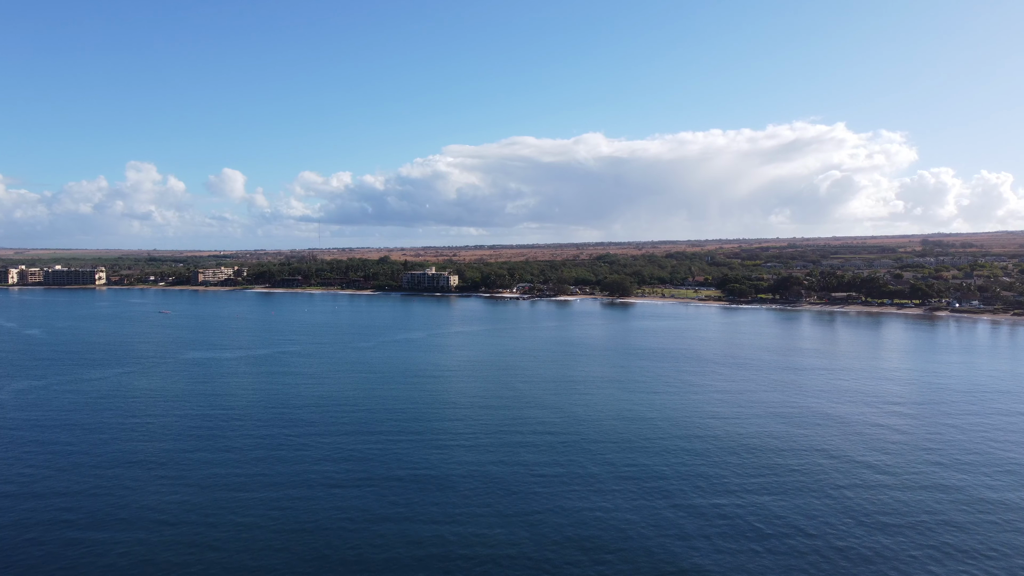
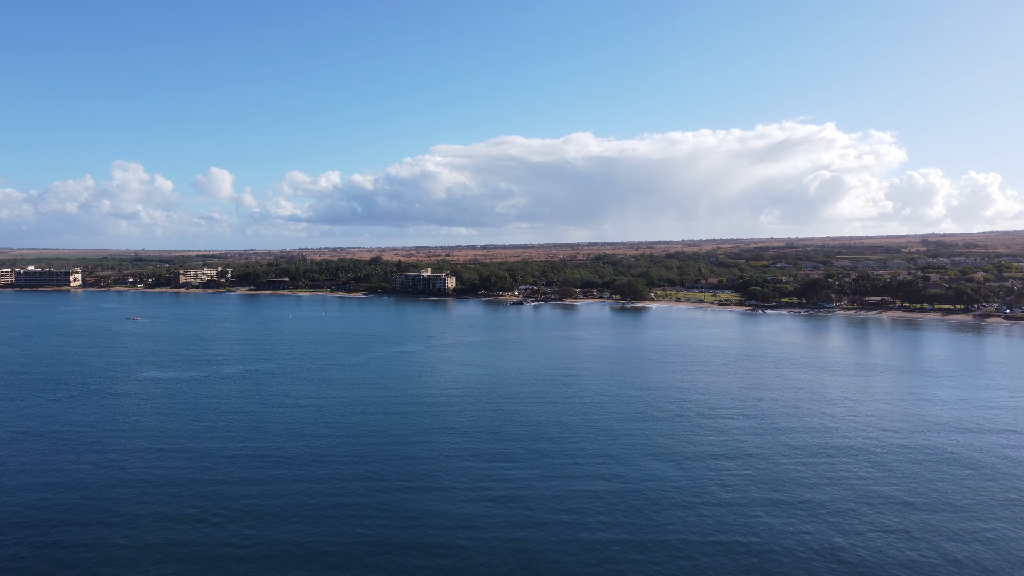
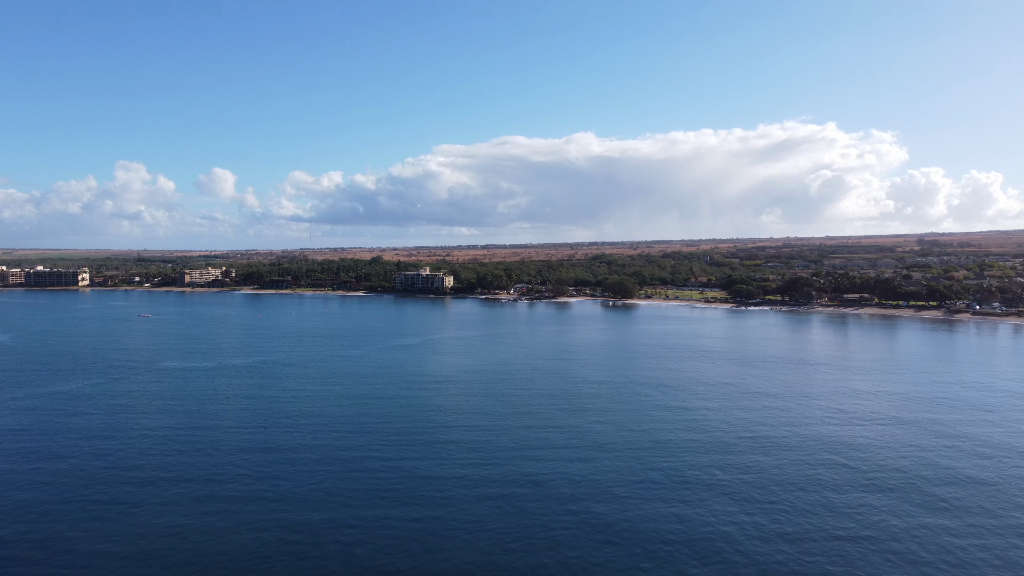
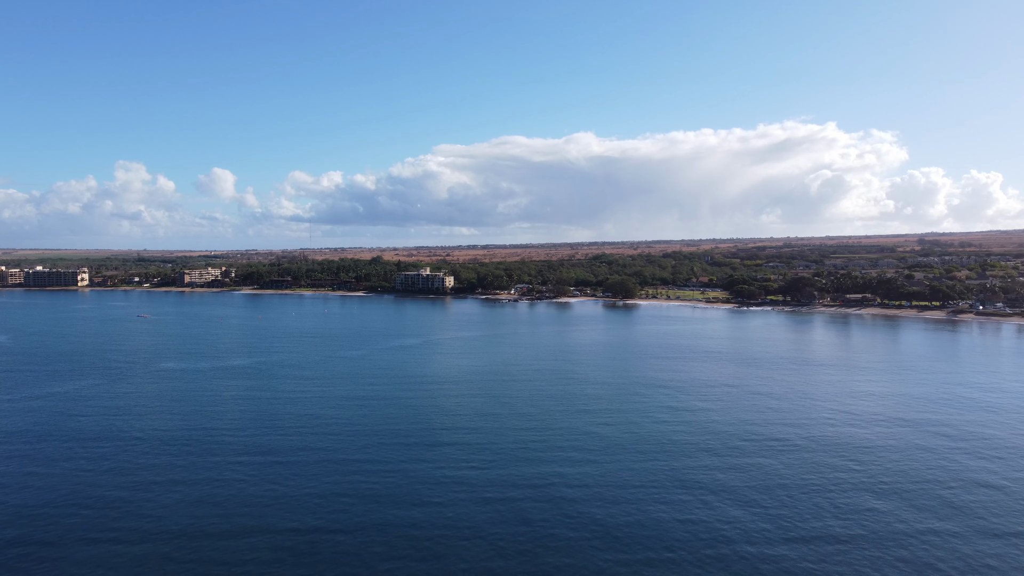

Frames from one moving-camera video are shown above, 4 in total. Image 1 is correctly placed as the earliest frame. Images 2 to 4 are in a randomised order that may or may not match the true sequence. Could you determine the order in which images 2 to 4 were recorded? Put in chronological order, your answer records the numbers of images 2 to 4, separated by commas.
3, 4, 2
